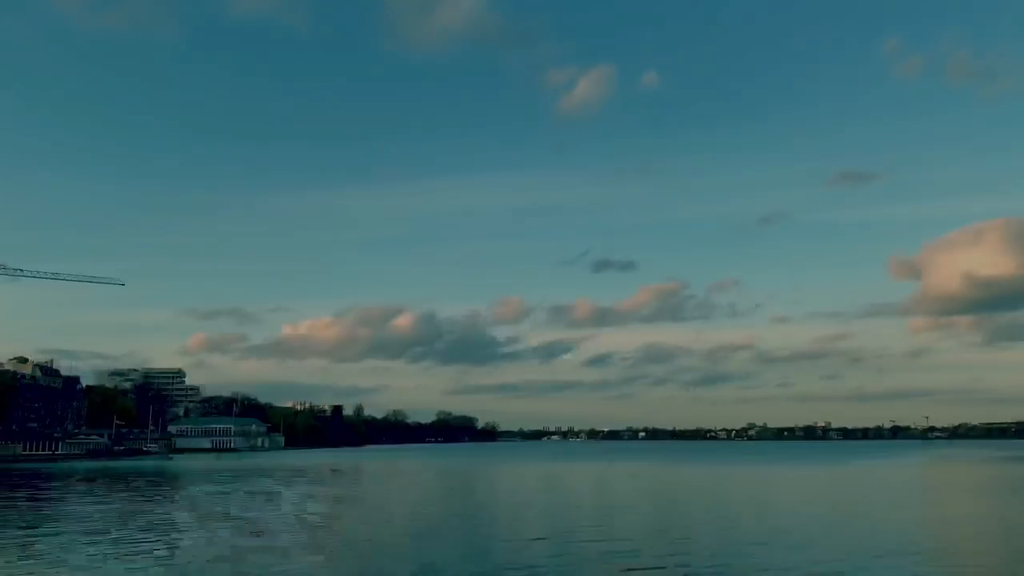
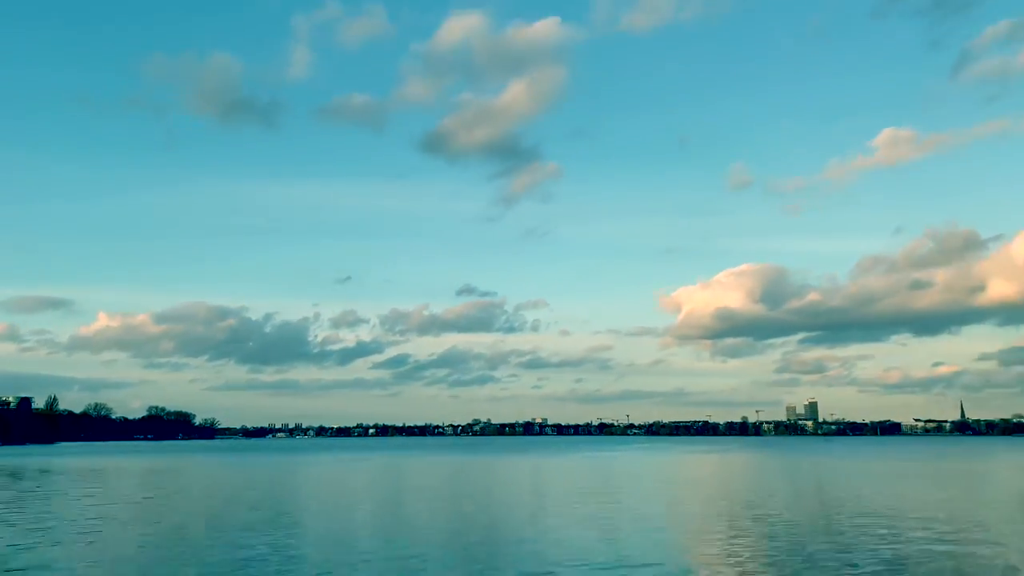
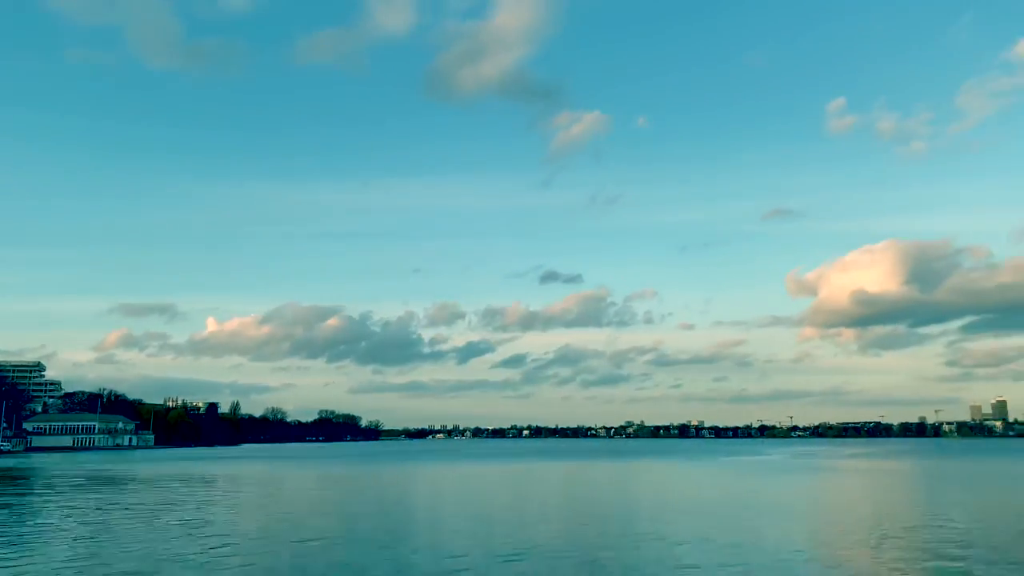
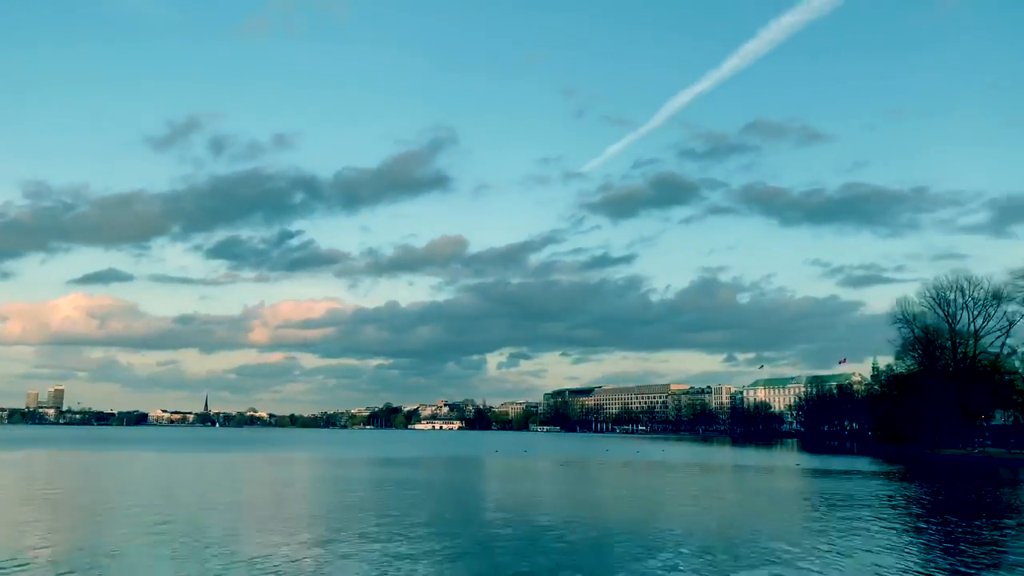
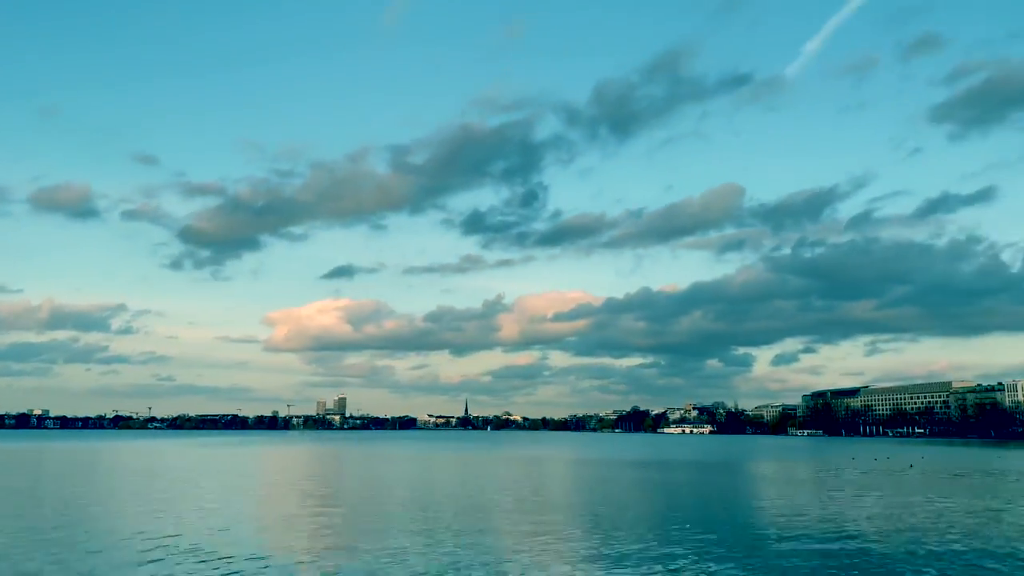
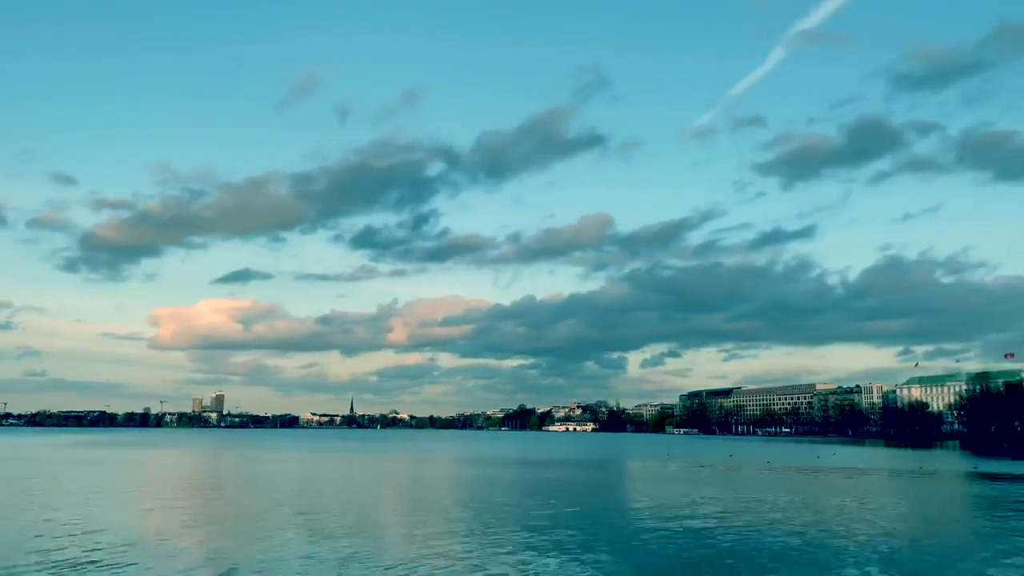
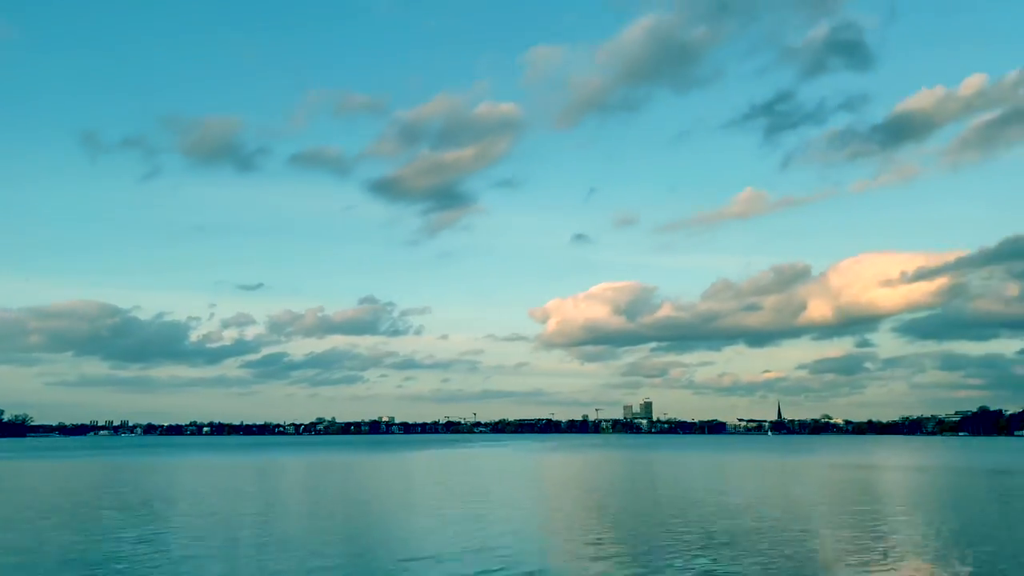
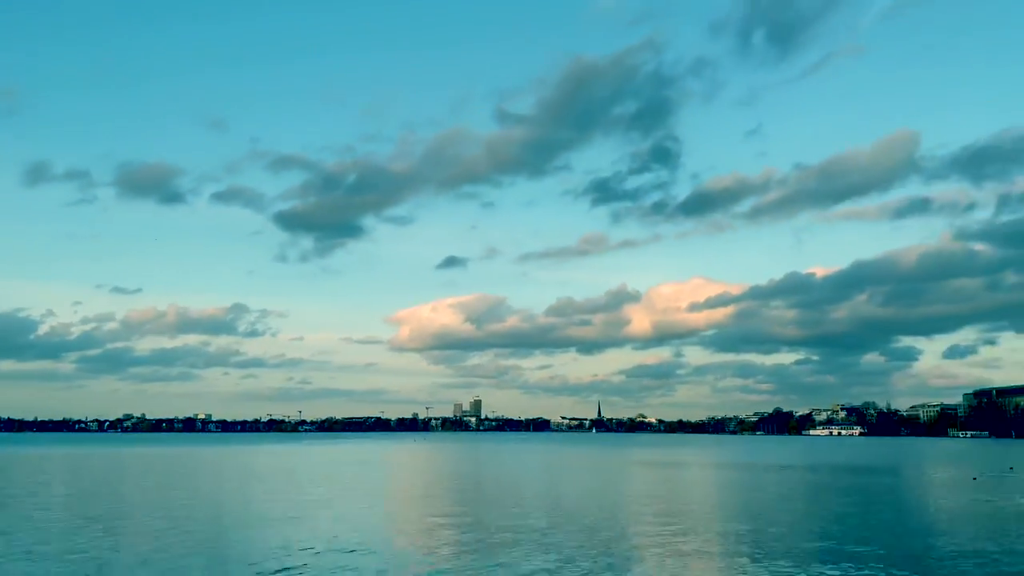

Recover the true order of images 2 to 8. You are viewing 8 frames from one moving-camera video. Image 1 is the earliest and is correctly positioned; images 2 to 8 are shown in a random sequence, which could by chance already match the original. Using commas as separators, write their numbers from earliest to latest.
3, 2, 7, 8, 5, 6, 4
